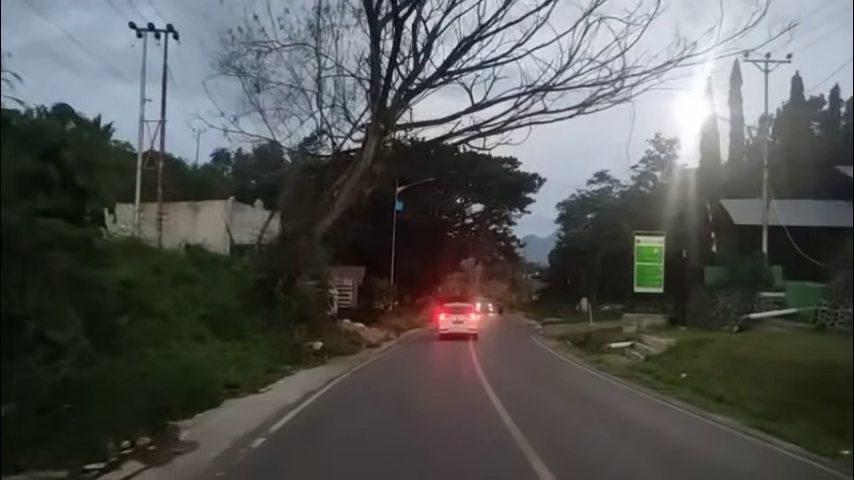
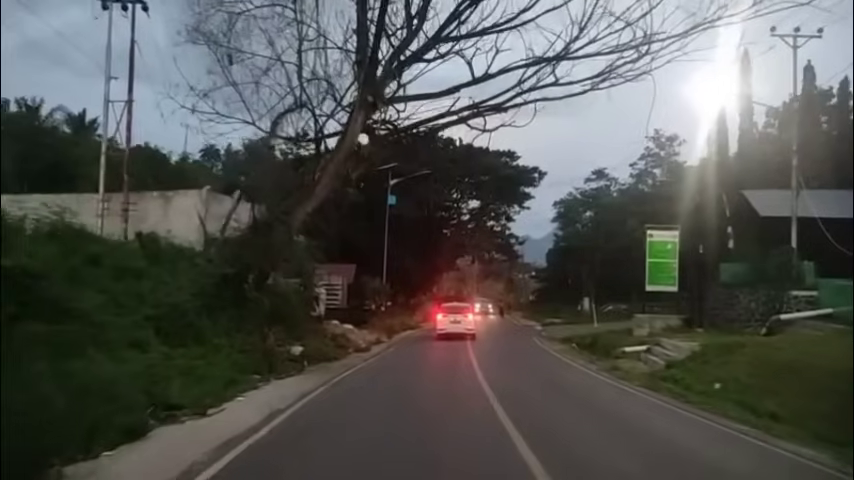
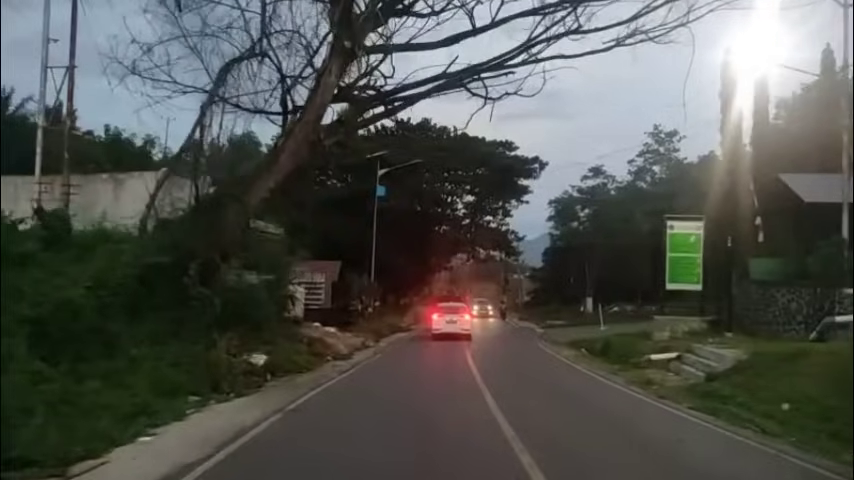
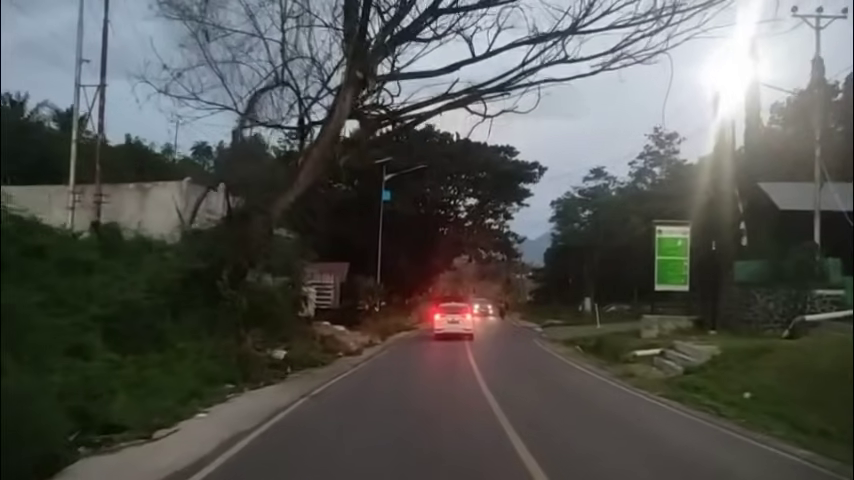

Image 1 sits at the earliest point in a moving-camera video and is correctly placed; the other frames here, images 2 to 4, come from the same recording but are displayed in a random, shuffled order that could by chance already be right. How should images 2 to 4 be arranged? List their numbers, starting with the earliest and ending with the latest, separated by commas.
2, 4, 3
